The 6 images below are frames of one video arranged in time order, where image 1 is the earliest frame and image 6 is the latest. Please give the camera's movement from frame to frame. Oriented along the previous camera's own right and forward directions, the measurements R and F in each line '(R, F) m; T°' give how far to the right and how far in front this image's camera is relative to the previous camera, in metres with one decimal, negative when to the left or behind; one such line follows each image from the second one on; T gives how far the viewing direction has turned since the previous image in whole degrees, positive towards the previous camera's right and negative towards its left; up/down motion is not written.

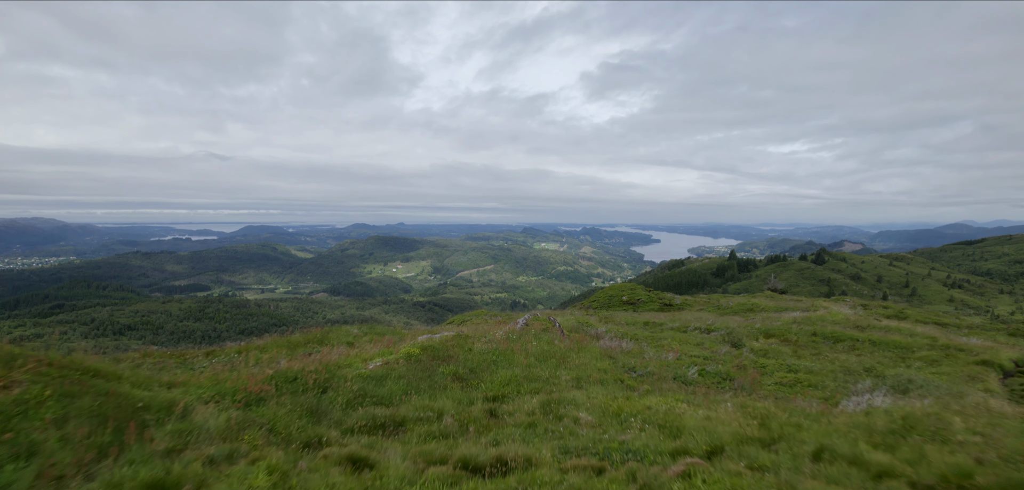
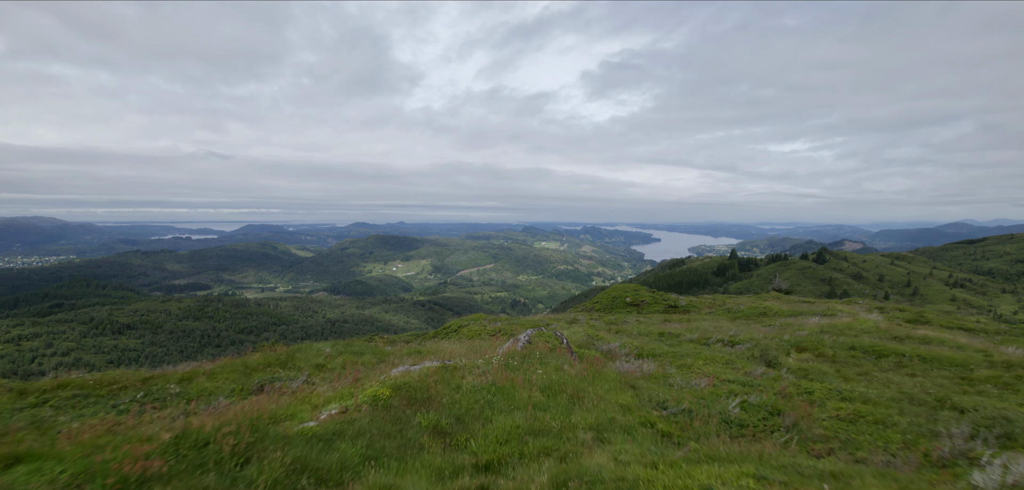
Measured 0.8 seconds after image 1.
(0.0, +1.9) m; 0°
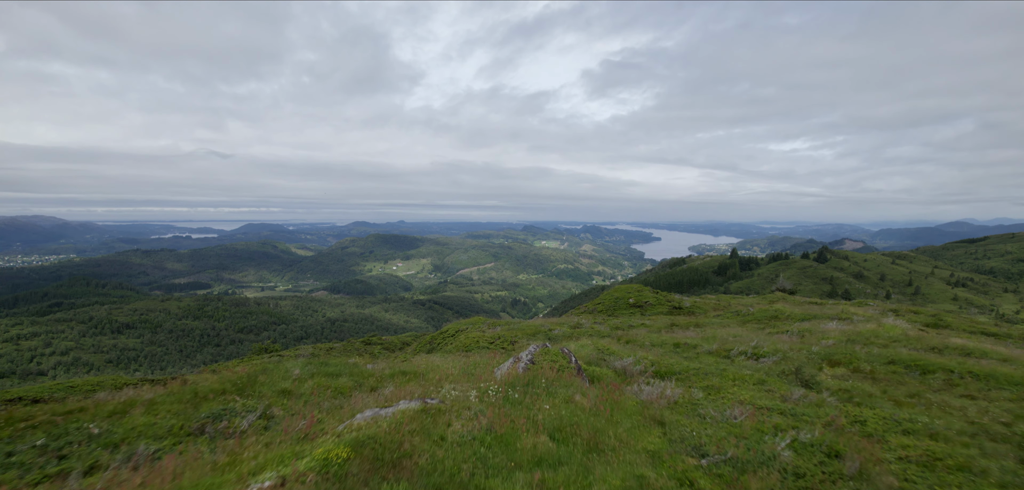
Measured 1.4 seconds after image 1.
(0.0, +1.5) m; 0°
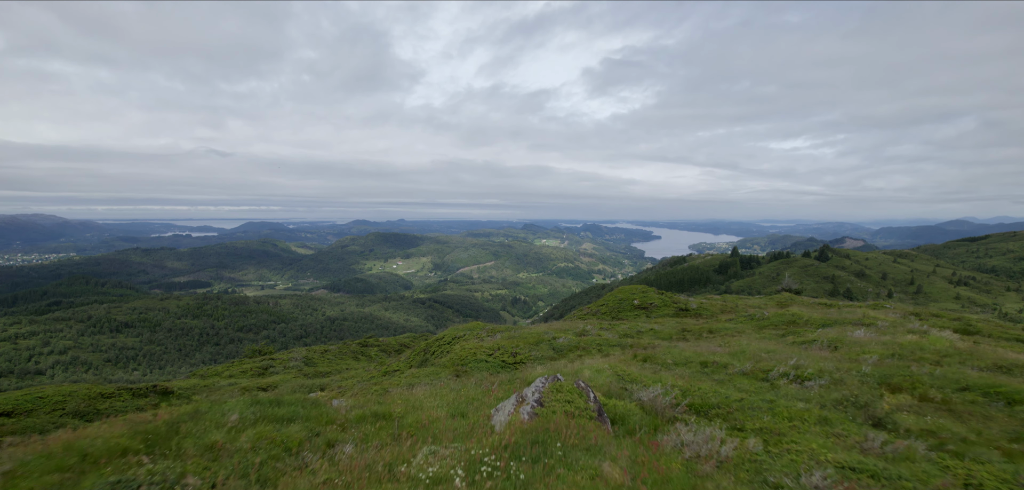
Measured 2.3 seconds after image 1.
(0.0, +2.2) m; 0°
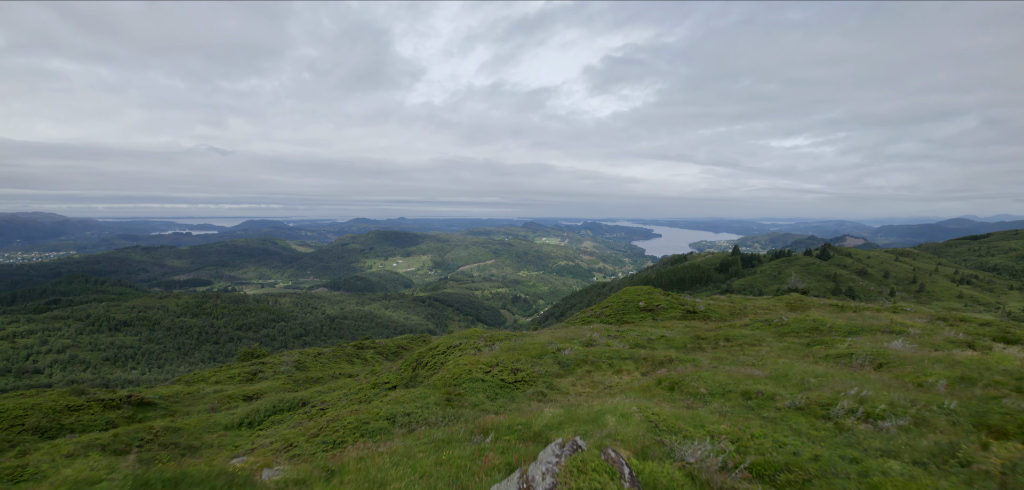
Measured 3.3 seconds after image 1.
(0.0, +2.5) m; 0°
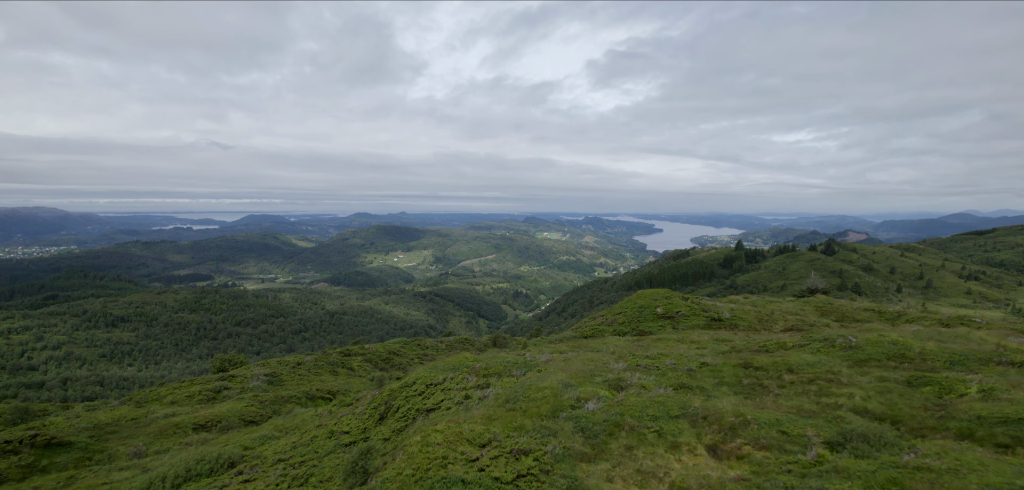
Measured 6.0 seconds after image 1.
(0.0, +6.8) m; 0°
